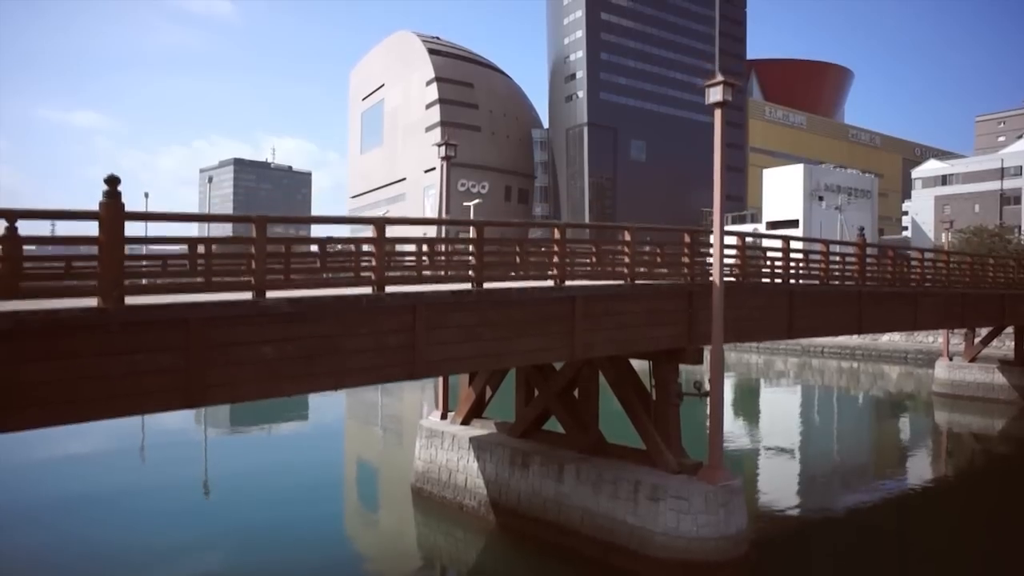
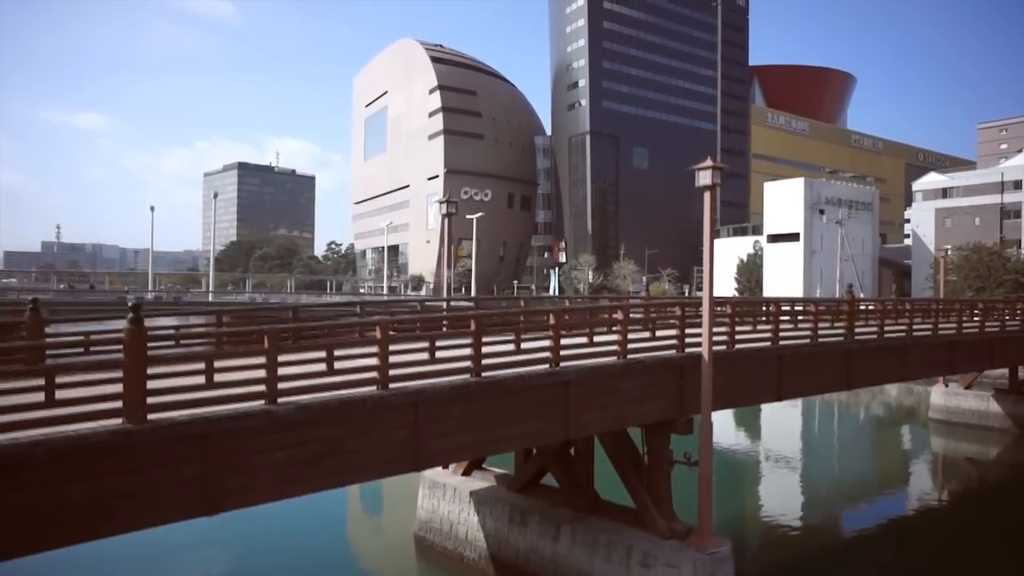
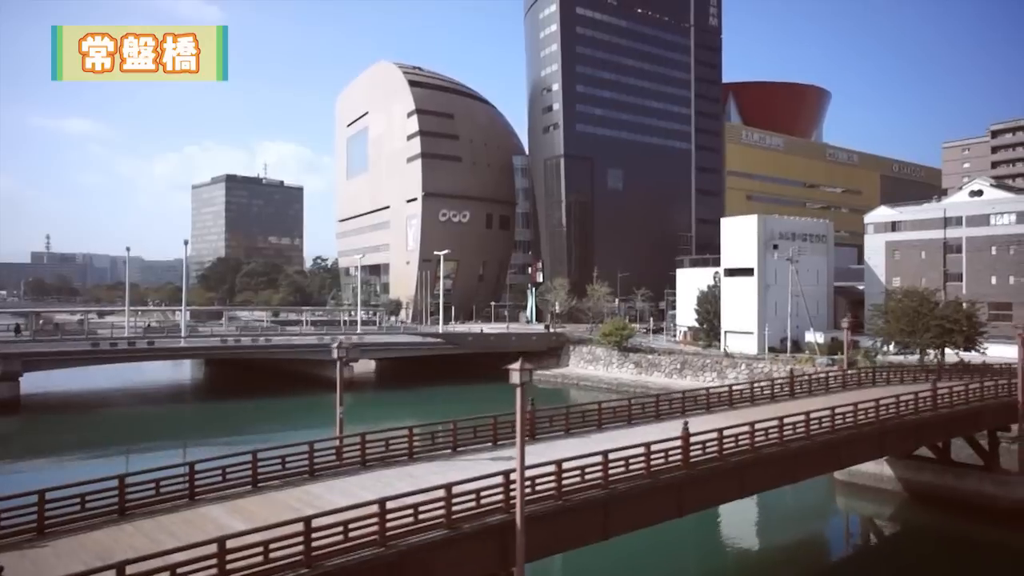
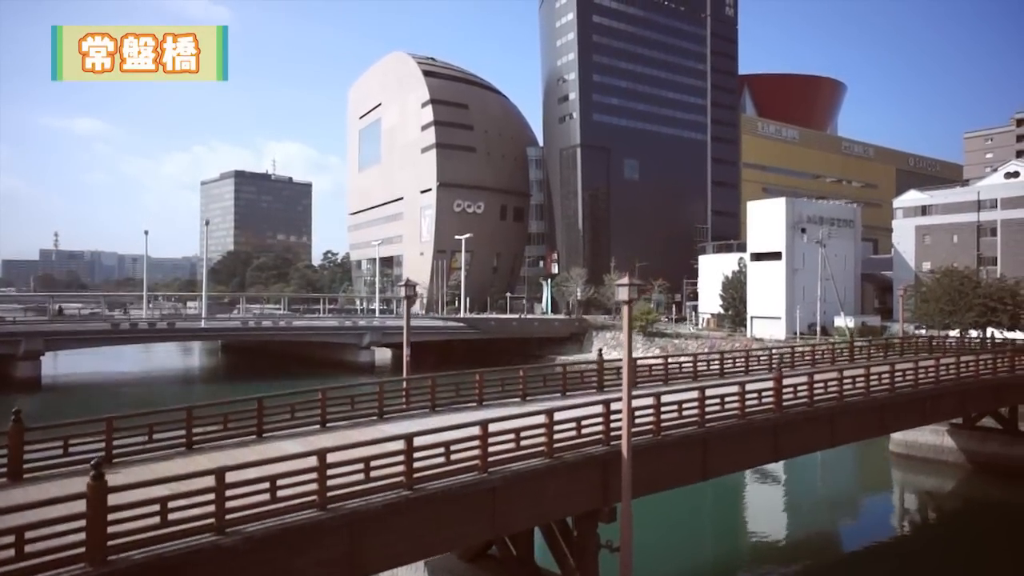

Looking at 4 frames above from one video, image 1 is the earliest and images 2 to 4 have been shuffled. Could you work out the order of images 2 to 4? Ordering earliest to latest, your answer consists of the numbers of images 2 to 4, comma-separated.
2, 4, 3
